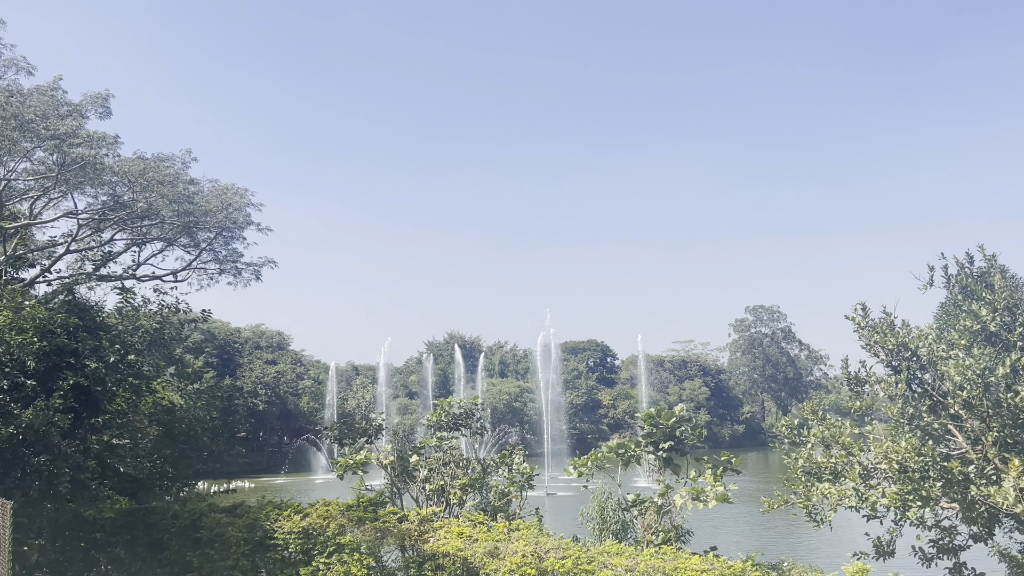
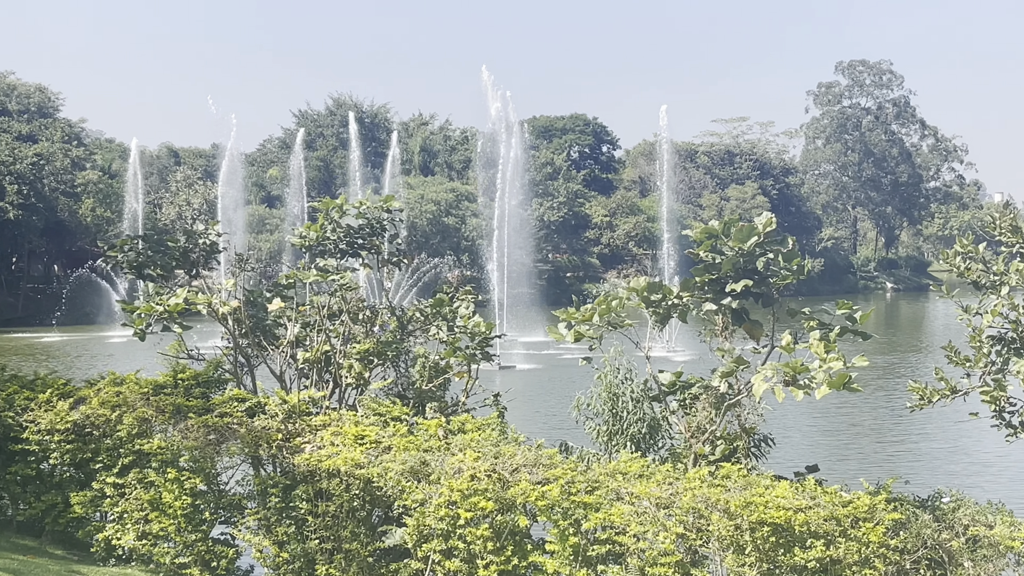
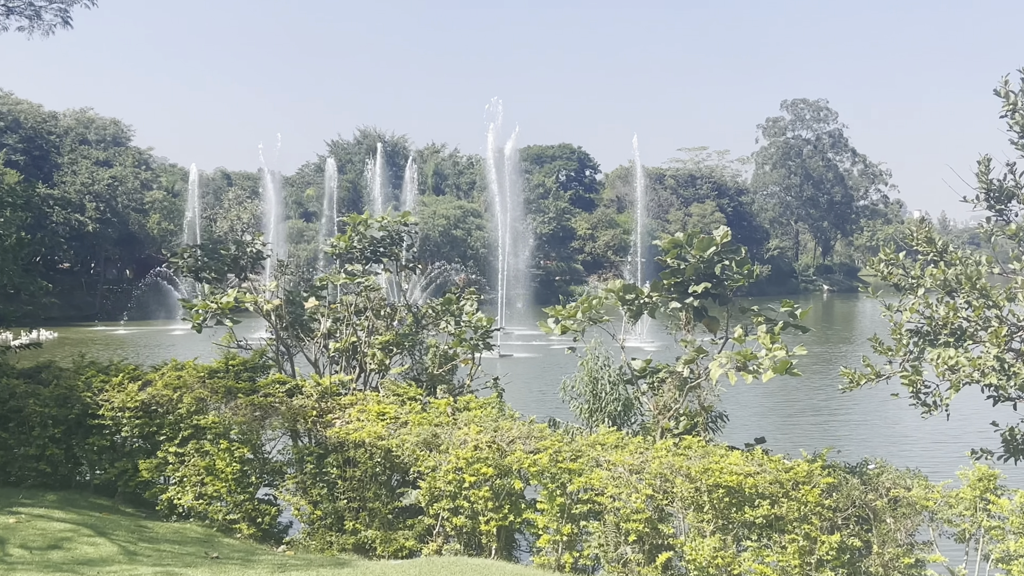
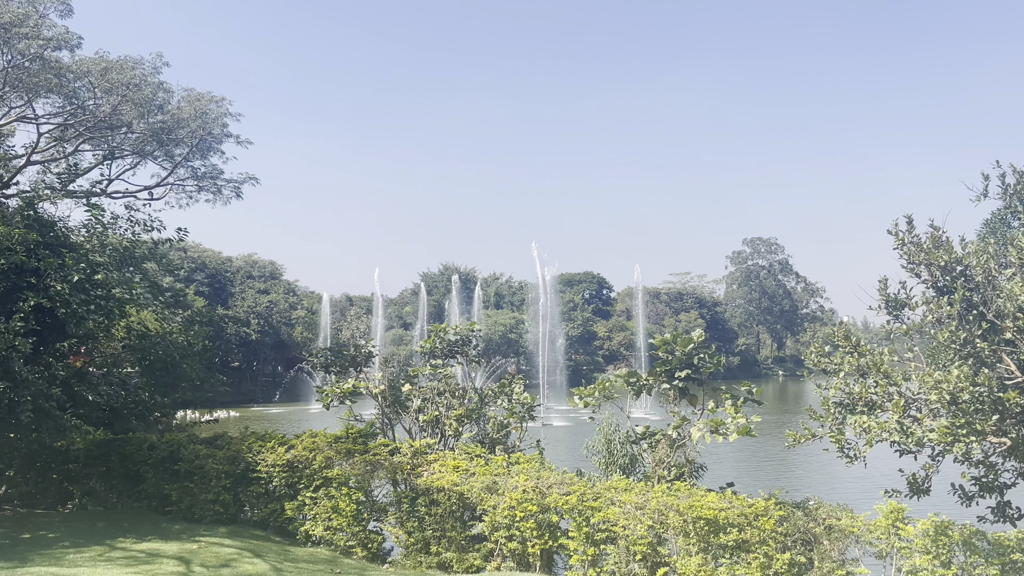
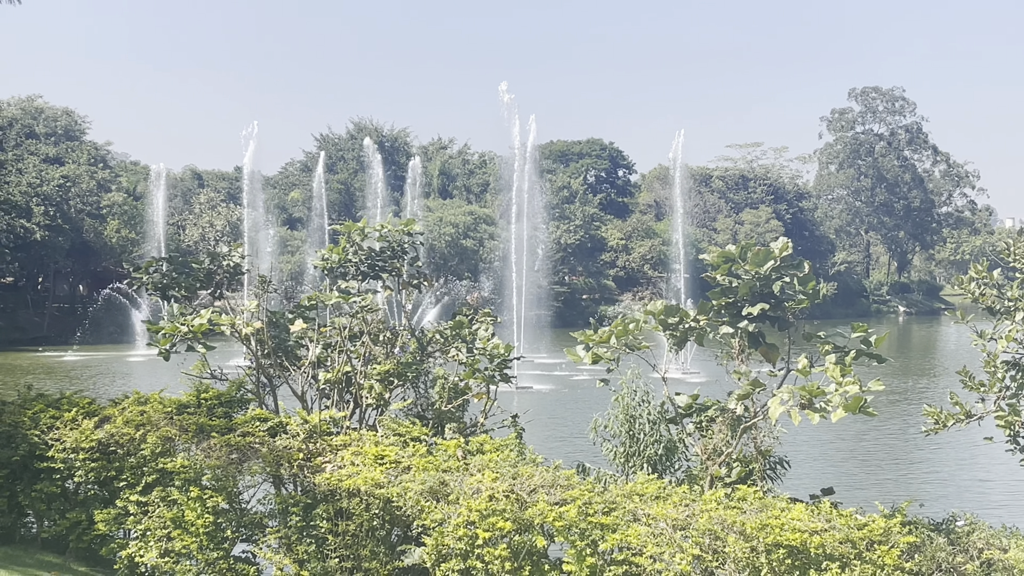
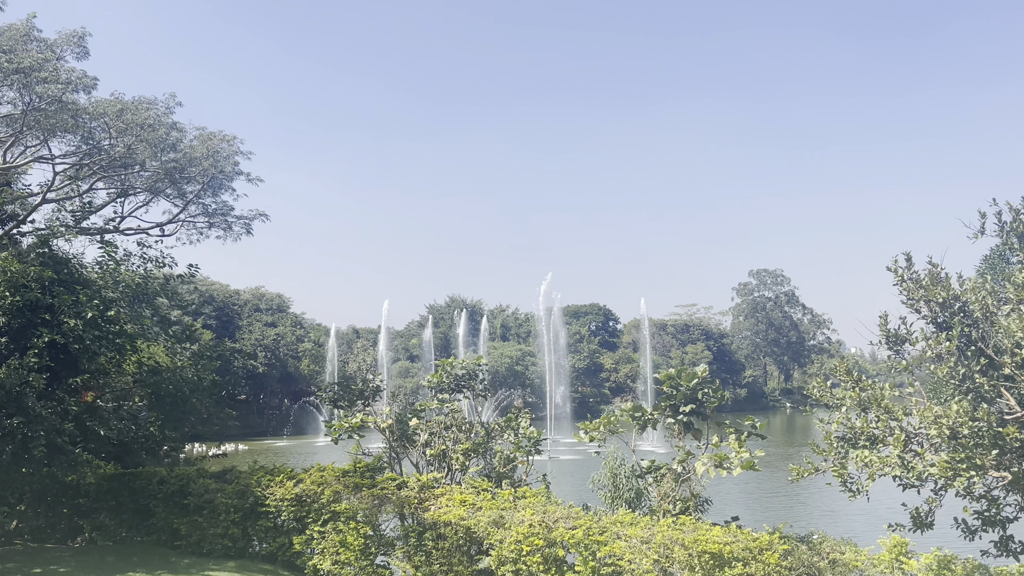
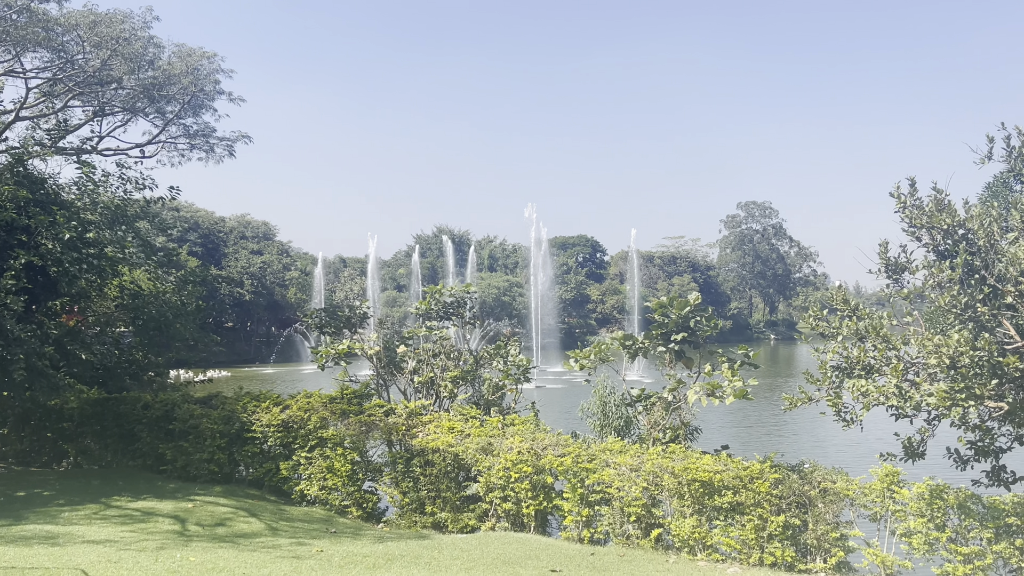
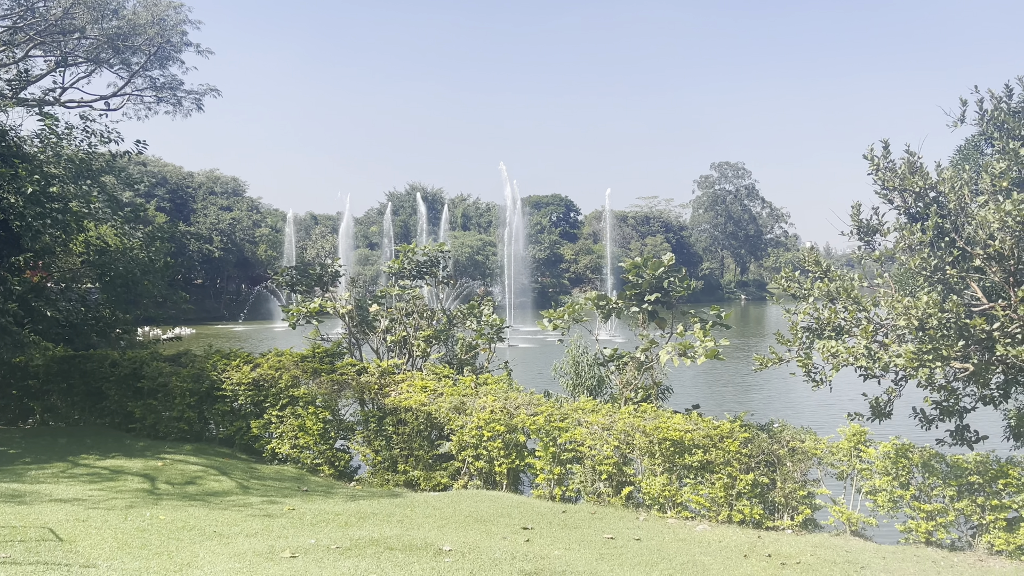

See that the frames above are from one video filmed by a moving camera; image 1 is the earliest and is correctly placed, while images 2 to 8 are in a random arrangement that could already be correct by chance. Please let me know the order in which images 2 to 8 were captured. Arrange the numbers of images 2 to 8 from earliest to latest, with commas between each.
6, 4, 7, 8, 3, 2, 5
